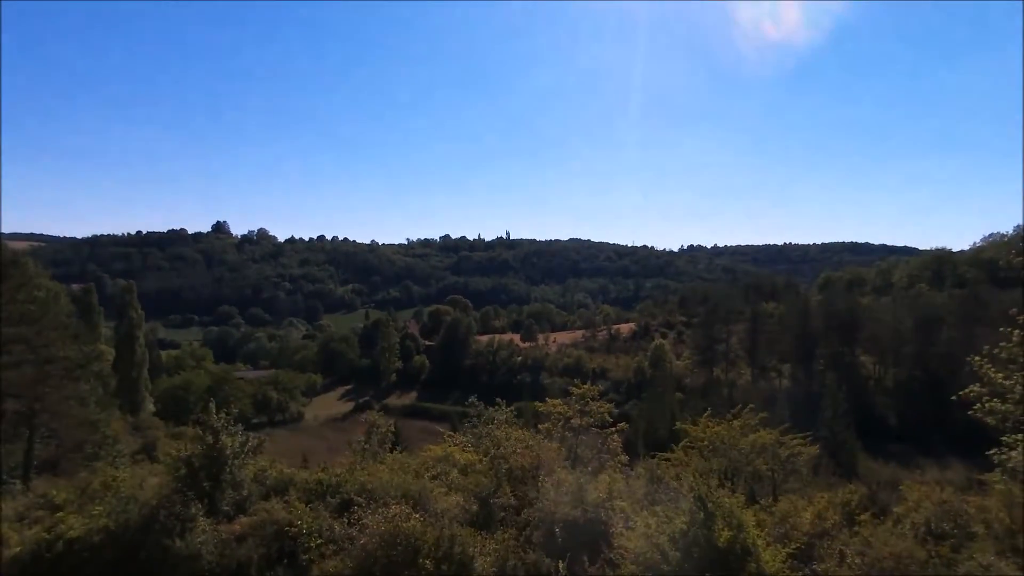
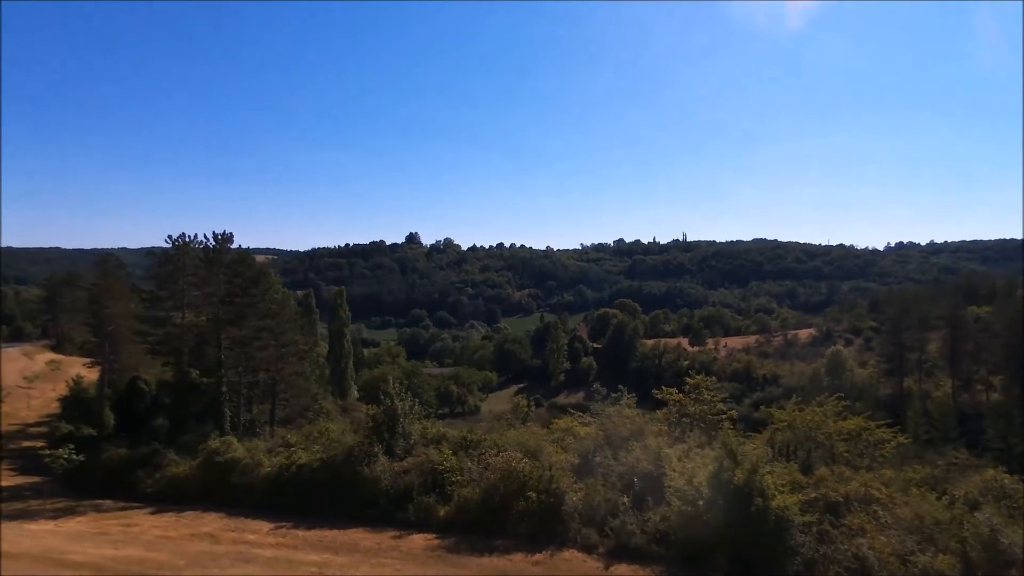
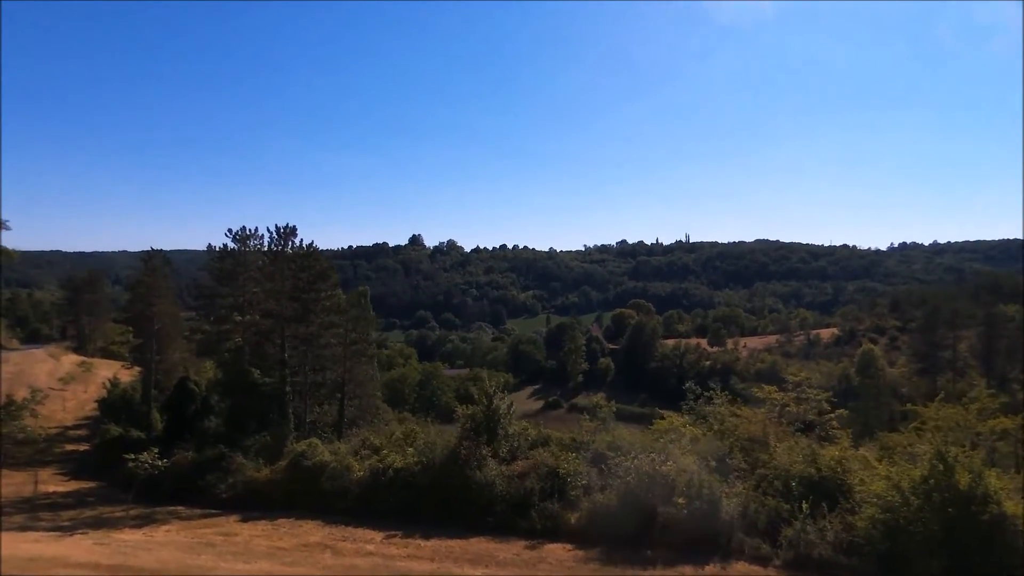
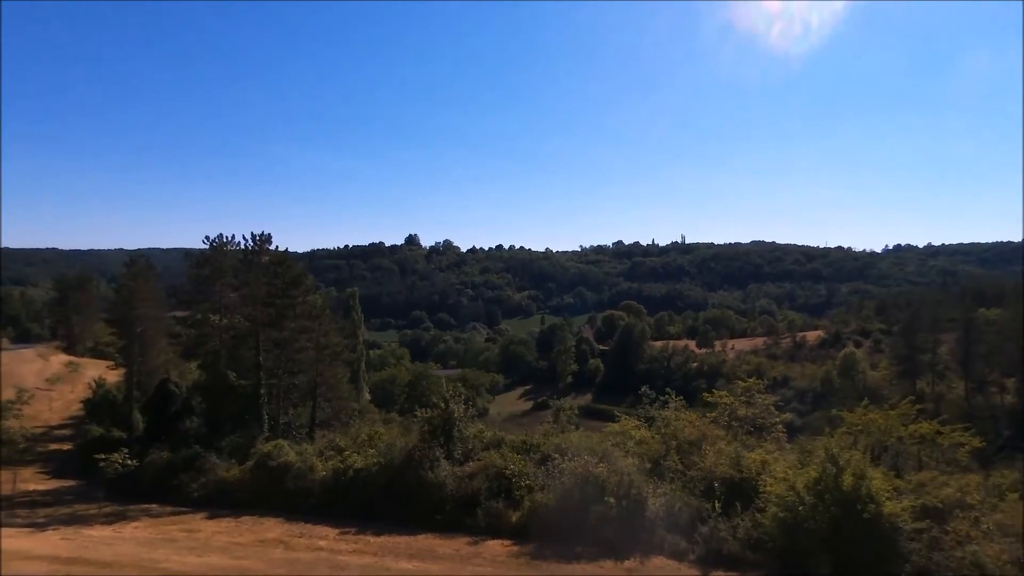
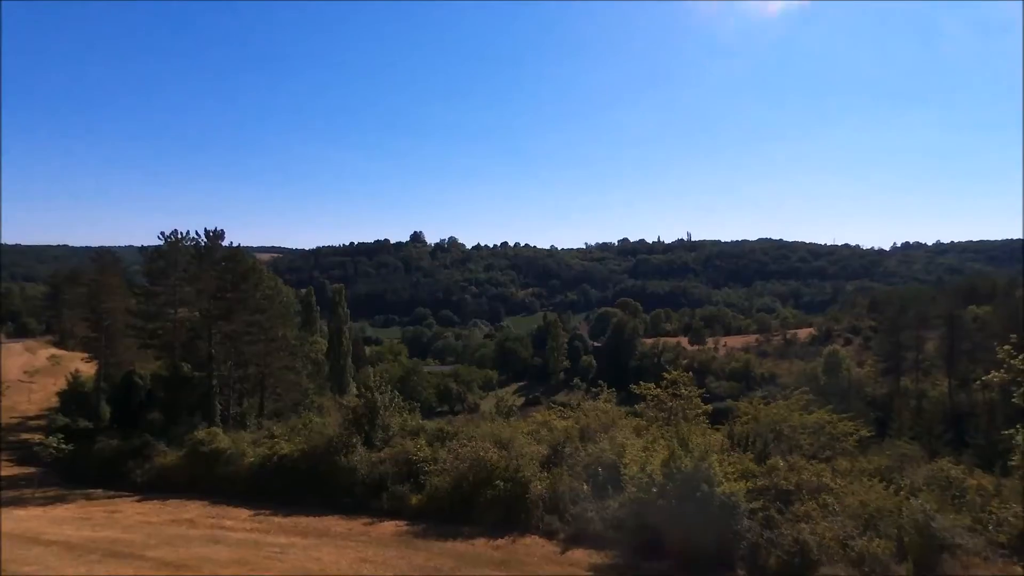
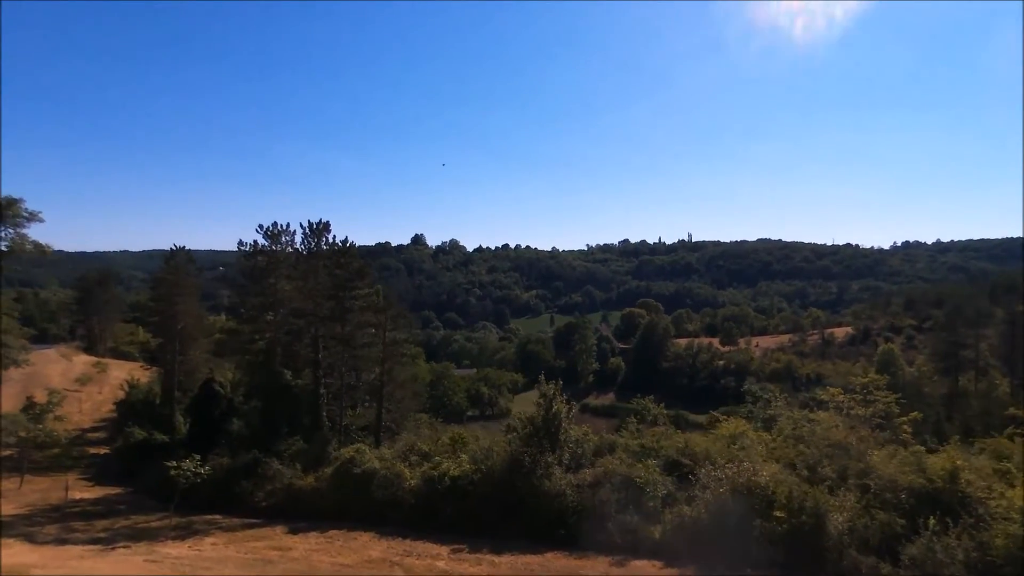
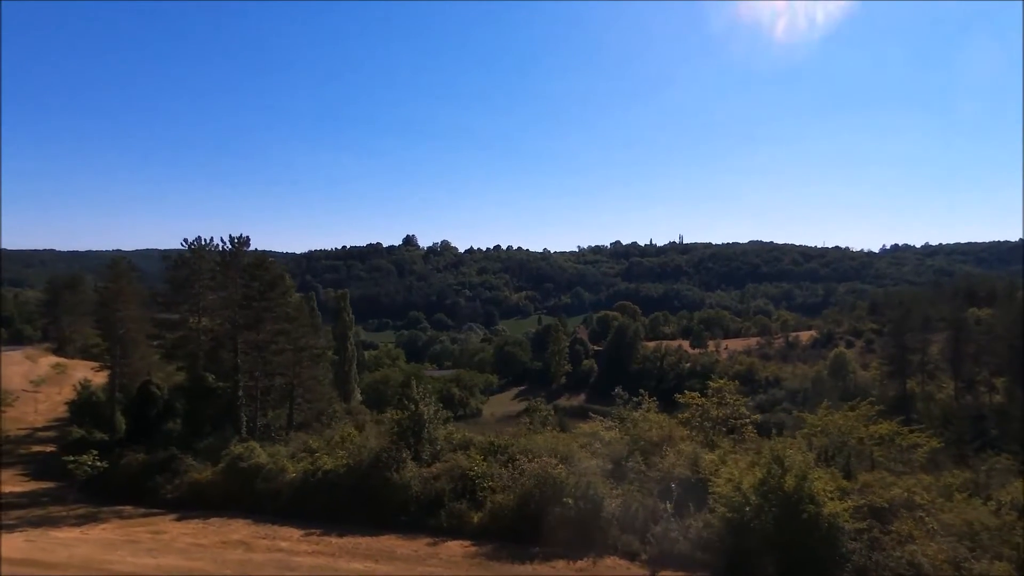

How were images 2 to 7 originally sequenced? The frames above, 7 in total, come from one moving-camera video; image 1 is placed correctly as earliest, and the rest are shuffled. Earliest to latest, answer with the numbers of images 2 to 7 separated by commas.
5, 2, 7, 4, 3, 6
